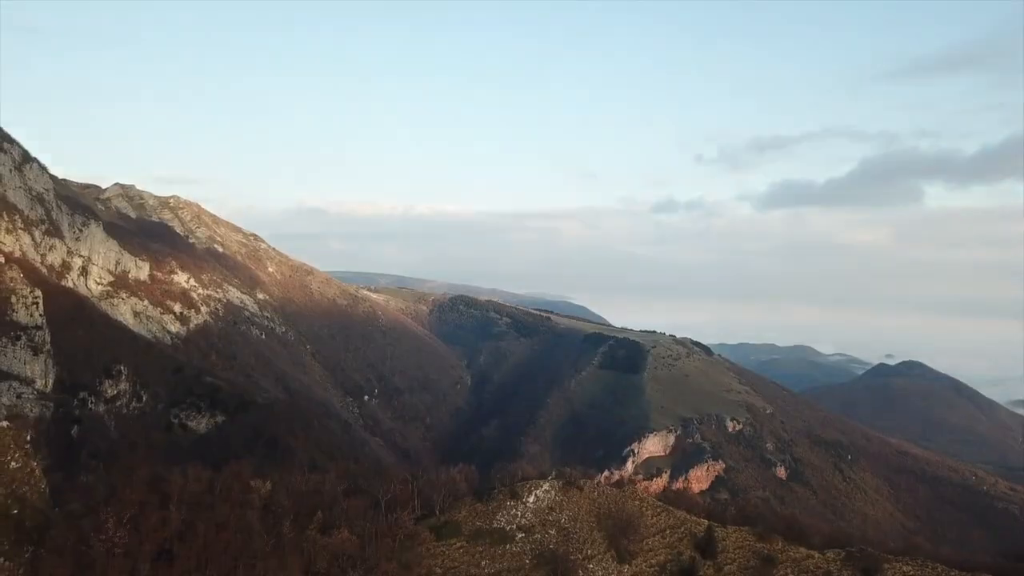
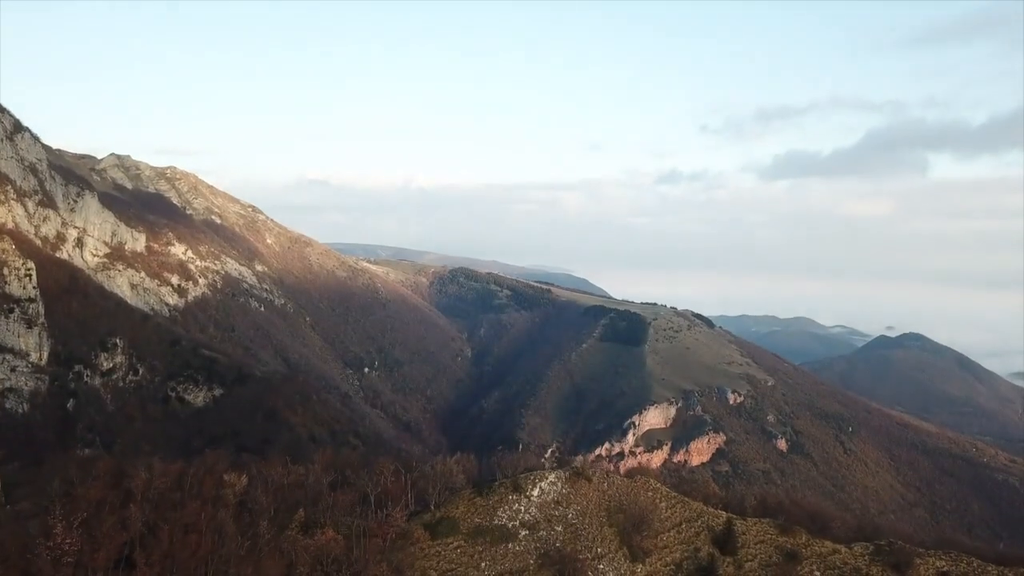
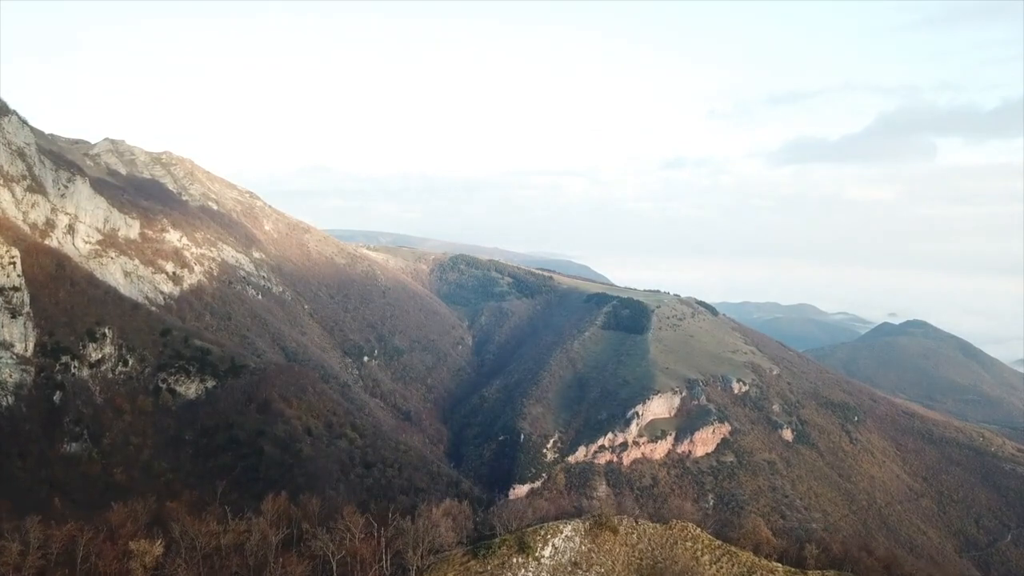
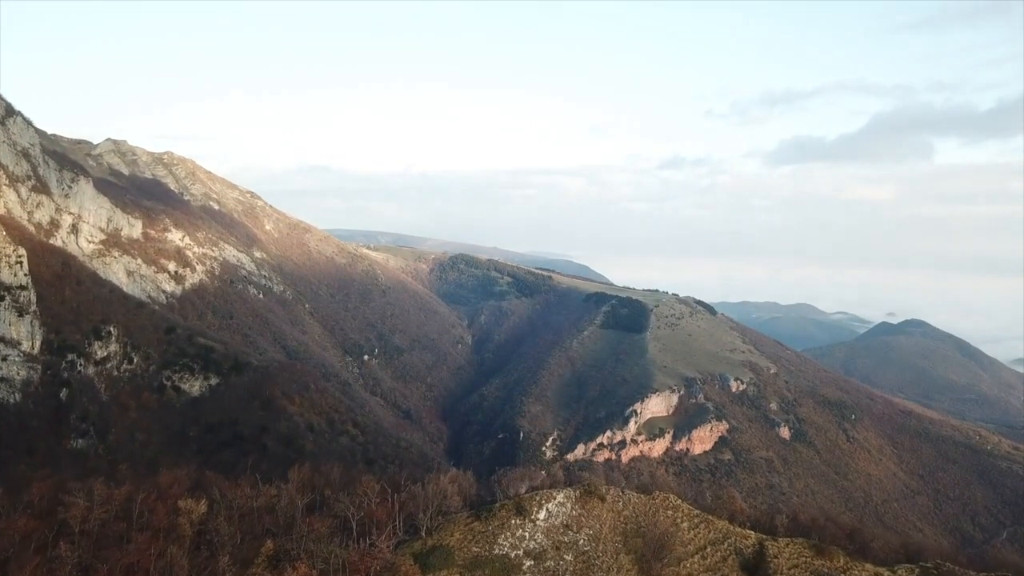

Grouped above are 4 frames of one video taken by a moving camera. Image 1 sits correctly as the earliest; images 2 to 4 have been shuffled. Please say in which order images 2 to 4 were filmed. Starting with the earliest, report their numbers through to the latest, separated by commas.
2, 4, 3
